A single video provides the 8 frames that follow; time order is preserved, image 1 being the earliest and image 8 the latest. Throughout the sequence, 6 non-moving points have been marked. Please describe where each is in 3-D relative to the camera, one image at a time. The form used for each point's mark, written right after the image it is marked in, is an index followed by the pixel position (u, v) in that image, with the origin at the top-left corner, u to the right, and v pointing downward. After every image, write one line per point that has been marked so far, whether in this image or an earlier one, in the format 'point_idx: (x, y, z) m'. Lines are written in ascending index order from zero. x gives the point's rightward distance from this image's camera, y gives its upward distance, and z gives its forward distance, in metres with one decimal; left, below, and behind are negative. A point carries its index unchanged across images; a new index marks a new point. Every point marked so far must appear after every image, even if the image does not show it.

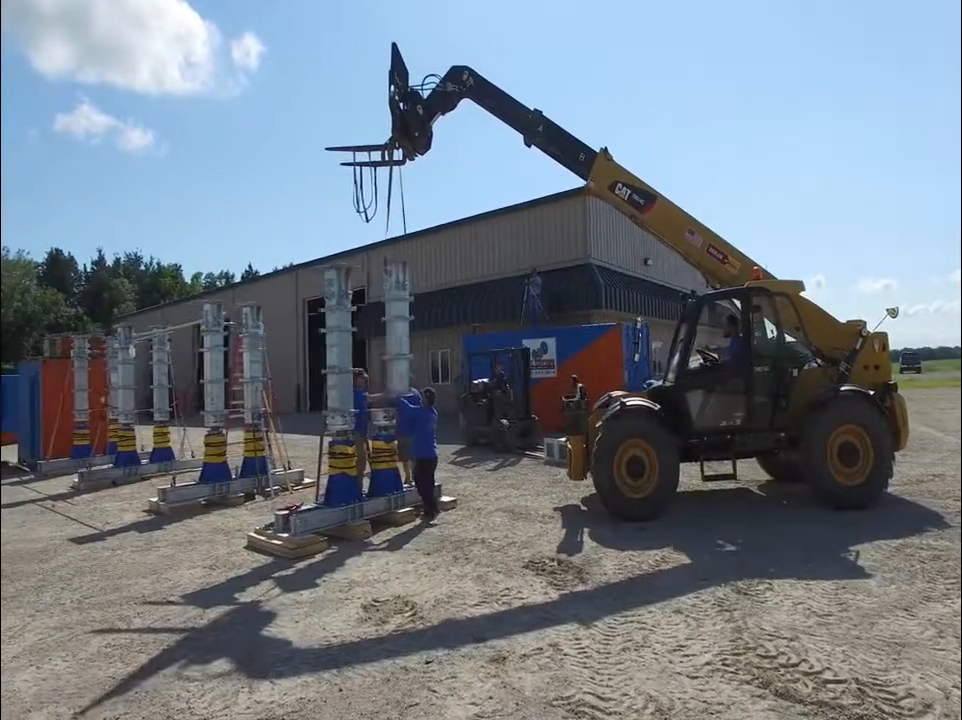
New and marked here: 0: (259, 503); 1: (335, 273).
0: (-4.0, -2.6, +10.5) m
1: (-2.0, +1.3, +8.5) m
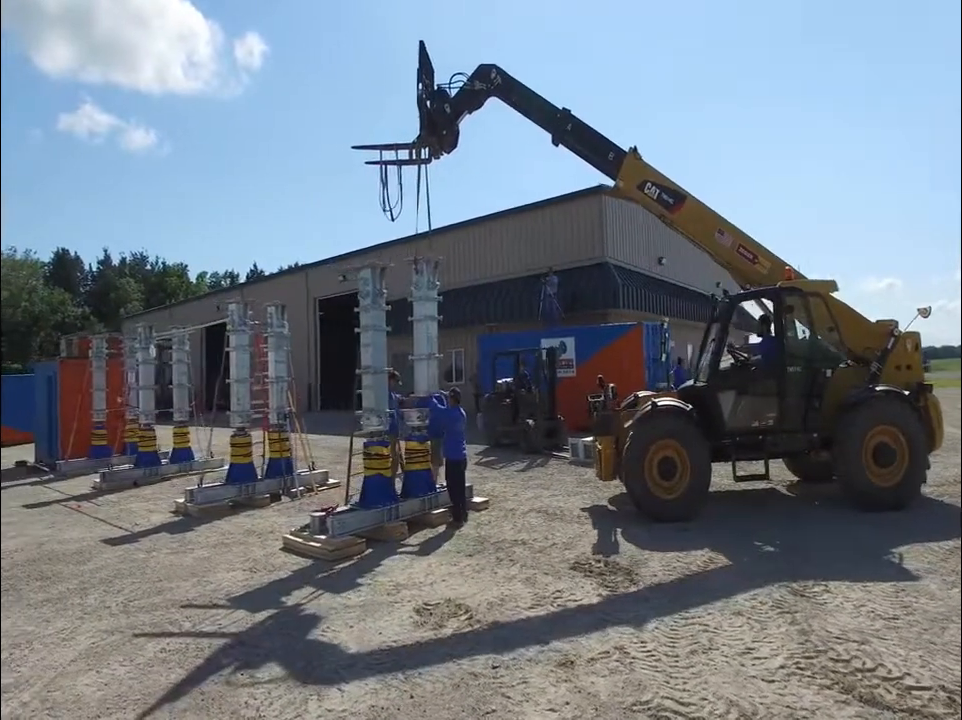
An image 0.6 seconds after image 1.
0: (-3.5, -2.6, +10.5) m
1: (-1.5, +1.3, +8.4) m
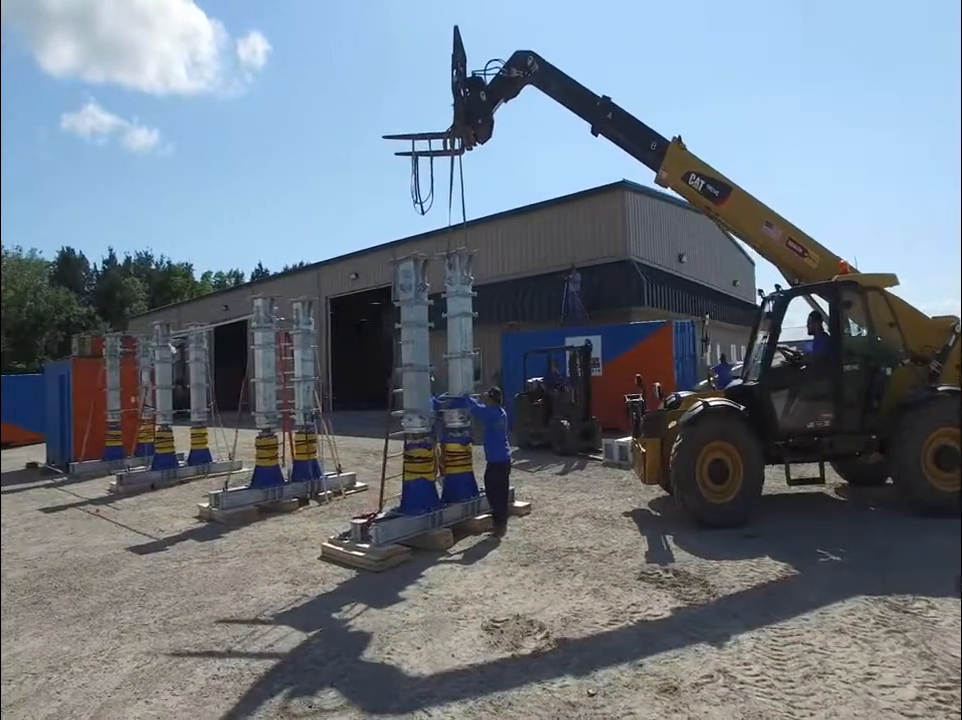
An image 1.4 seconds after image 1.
0: (-2.9, -2.6, +10.2) m
1: (-0.9, +1.3, +8.1) m
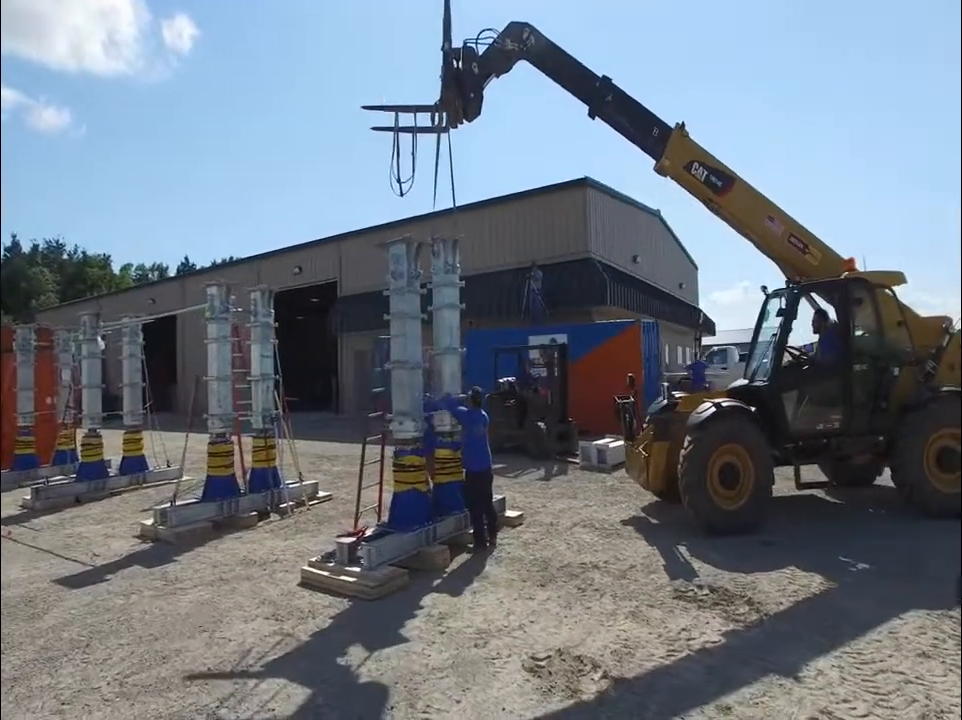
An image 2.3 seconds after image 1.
0: (-3.2, -2.5, +9.0) m
1: (-0.9, +1.4, +7.2) m
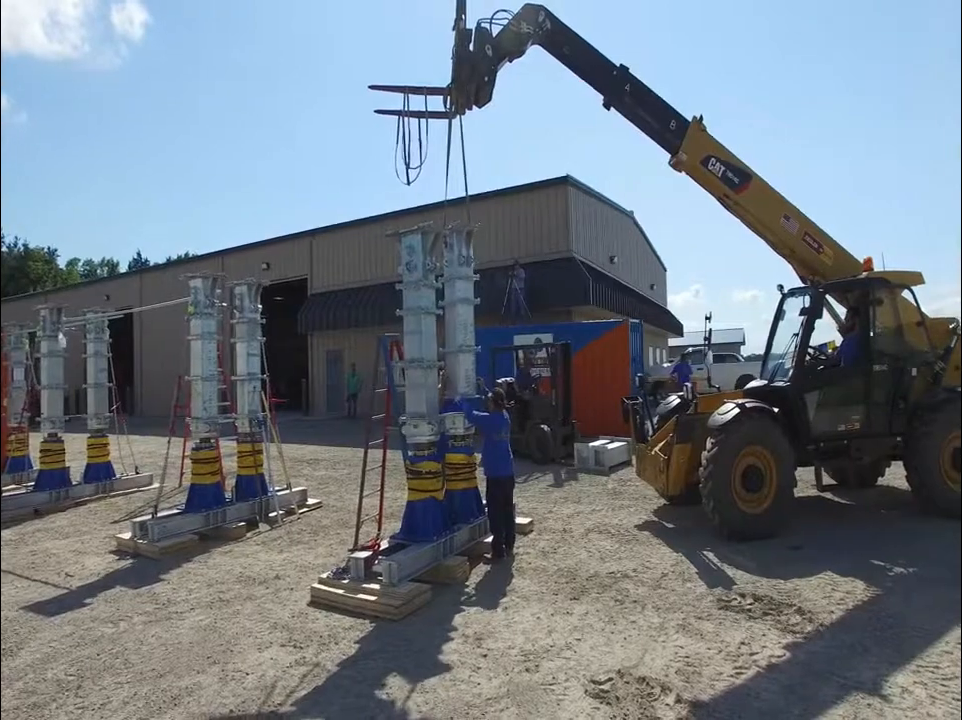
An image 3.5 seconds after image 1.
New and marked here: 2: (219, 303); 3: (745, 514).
0: (-3.1, -2.5, +8.4) m
1: (-0.7, +1.4, +6.7) m
2: (-4.0, +0.9, +8.8) m
3: (+3.2, -1.9, +7.1) m
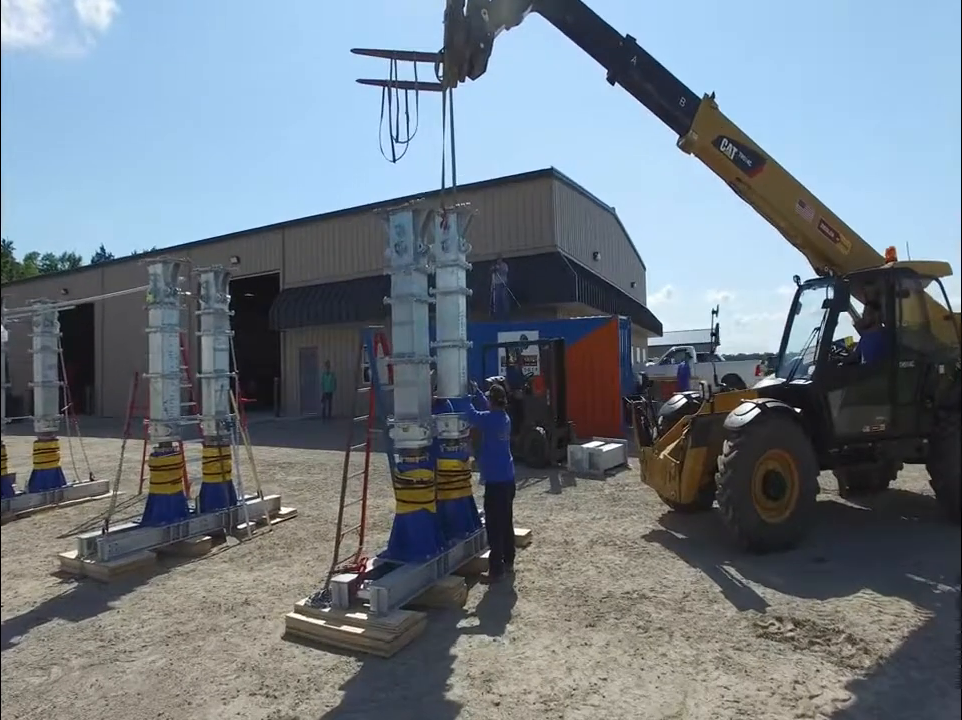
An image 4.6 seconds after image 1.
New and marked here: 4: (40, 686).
0: (-3.2, -2.4, +7.5) m
1: (-0.7, +1.4, +5.9) m
2: (-4.1, +0.9, +7.9) m
3: (+3.2, -1.8, +6.5) m
4: (-3.2, -2.3, +4.2) m
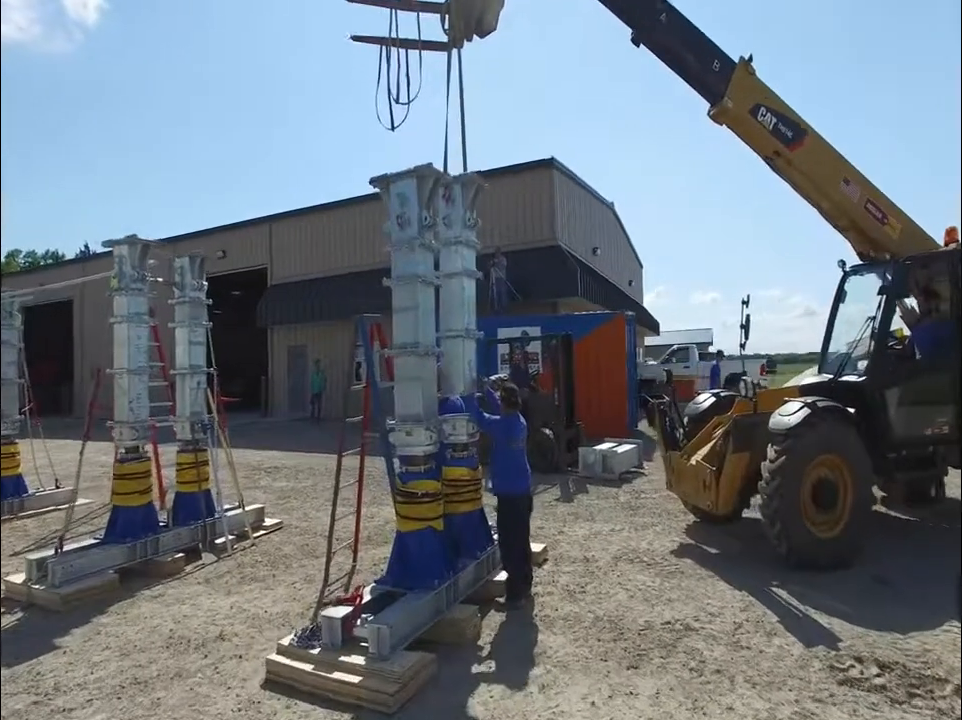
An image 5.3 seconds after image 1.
0: (-3.1, -2.4, +6.6) m
1: (-0.6, +1.5, +5.1) m
2: (-4.0, +1.0, +7.0) m
3: (+3.3, -1.8, +5.7) m
4: (-3.0, -2.2, +3.3) m
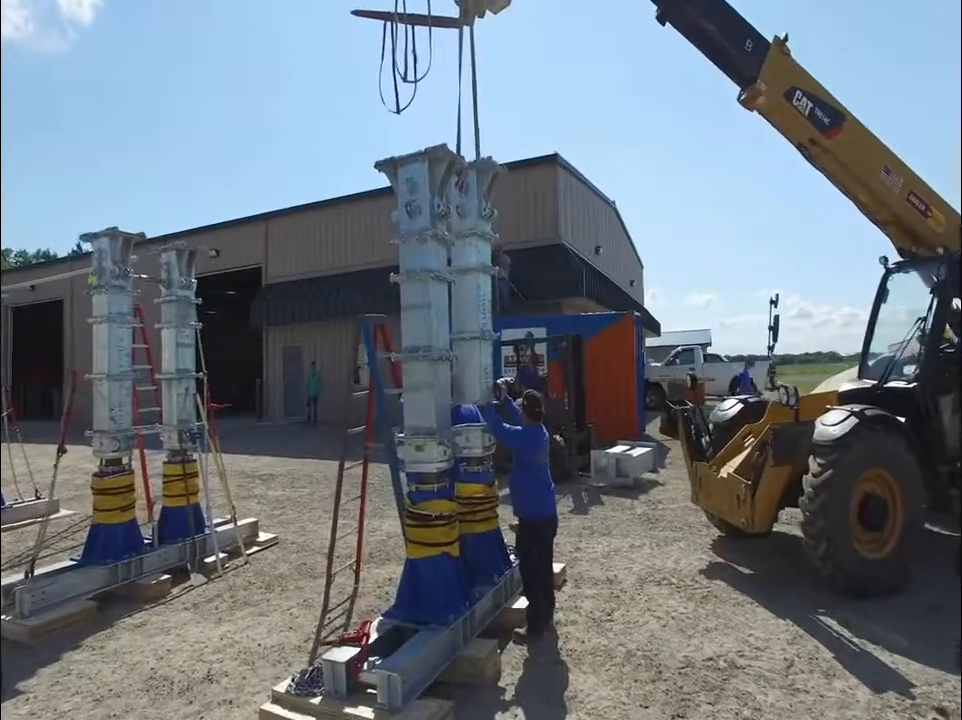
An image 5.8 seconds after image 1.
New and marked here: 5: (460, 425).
0: (-2.9, -2.4, +6.0) m
1: (-0.4, +1.5, +4.6) m
2: (-3.8, +0.9, +6.4) m
3: (+3.5, -1.8, +5.2) m
4: (-2.8, -2.3, +2.7) m
5: (-0.1, -0.5, +4.8) m
